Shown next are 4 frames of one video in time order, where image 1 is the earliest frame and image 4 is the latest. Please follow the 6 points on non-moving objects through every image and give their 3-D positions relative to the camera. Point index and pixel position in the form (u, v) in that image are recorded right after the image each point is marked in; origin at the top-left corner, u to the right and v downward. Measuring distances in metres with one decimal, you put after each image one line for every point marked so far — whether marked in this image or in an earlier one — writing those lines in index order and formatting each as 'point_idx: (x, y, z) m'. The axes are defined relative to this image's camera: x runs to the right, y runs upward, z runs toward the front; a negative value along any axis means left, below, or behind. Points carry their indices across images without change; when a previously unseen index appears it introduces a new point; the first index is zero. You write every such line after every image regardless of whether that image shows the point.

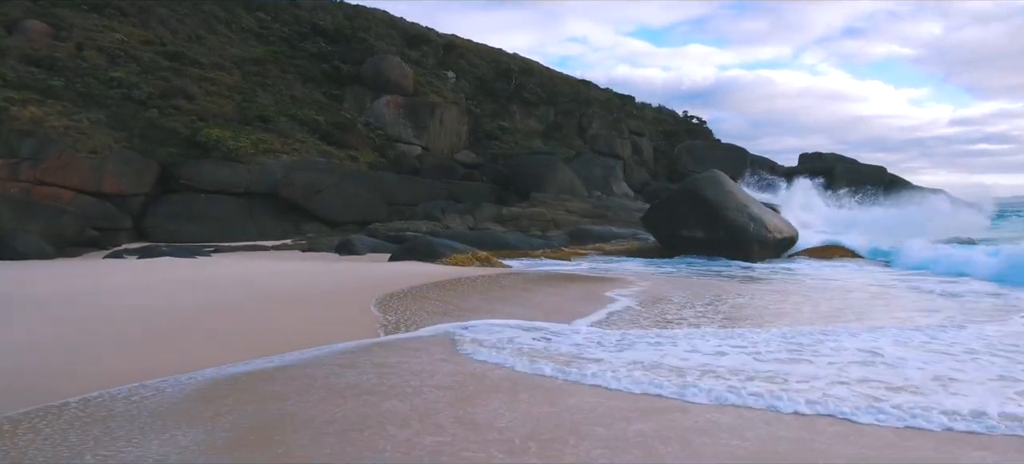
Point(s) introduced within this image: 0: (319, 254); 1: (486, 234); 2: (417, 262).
0: (-3.6, -0.4, +16.1) m
1: (-0.5, 0.0, +17.3) m
2: (-1.4, -0.4, +12.6) m
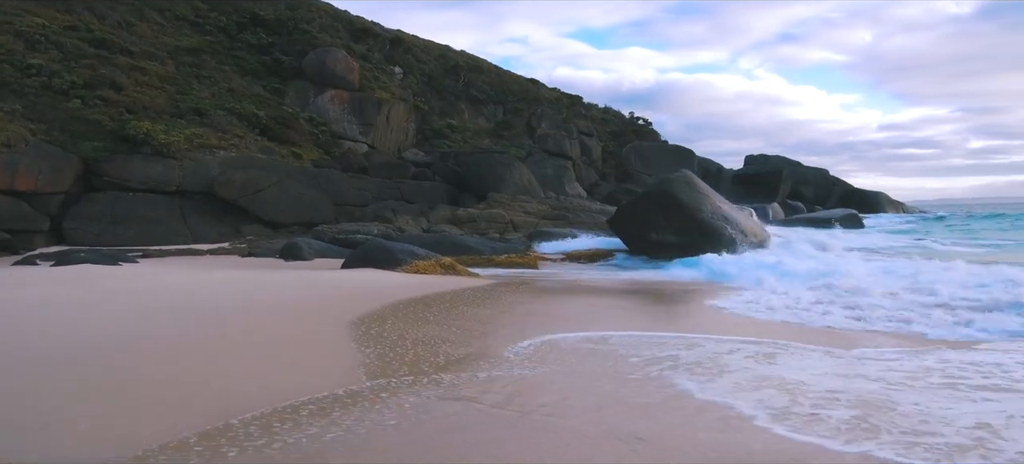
0: (-4.3, -0.5, +14.7) m
1: (-1.3, -0.1, +16.0) m
2: (-1.8, -0.5, +11.3) m
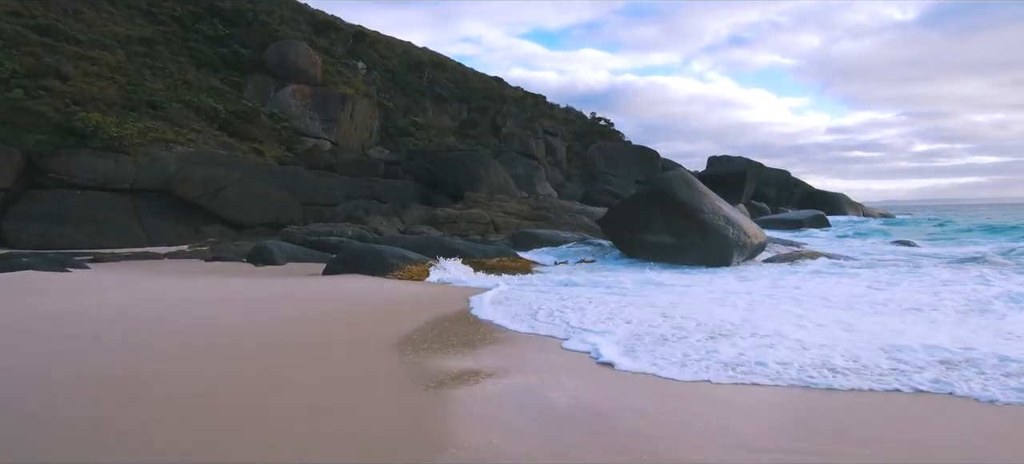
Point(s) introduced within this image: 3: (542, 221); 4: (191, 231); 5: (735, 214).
0: (-4.4, -0.5, +13.4) m
1: (-1.5, -0.1, +14.9) m
2: (-1.8, -0.5, +10.1) m
3: (+0.7, +0.2, +20.0) m
4: (-6.5, 0.0, +17.5) m
5: (+4.0, +0.3, +15.4) m
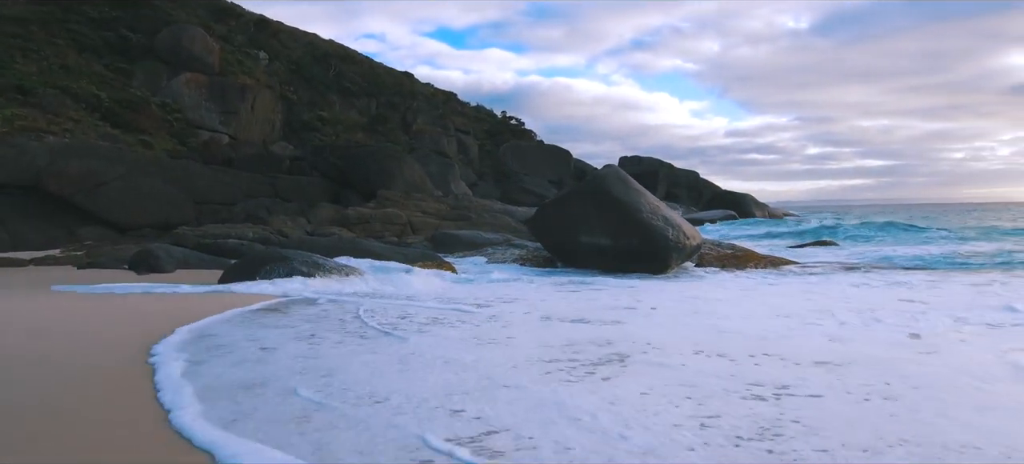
0: (-5.4, -0.5, +11.5) m
1: (-2.7, -0.1, +13.3) m
2: (-2.5, -0.5, +8.6) m
3: (-1.1, +0.2, +18.6) m
4: (-8.0, 0.0, +15.4) m
5: (+2.7, +0.3, +14.5) m
